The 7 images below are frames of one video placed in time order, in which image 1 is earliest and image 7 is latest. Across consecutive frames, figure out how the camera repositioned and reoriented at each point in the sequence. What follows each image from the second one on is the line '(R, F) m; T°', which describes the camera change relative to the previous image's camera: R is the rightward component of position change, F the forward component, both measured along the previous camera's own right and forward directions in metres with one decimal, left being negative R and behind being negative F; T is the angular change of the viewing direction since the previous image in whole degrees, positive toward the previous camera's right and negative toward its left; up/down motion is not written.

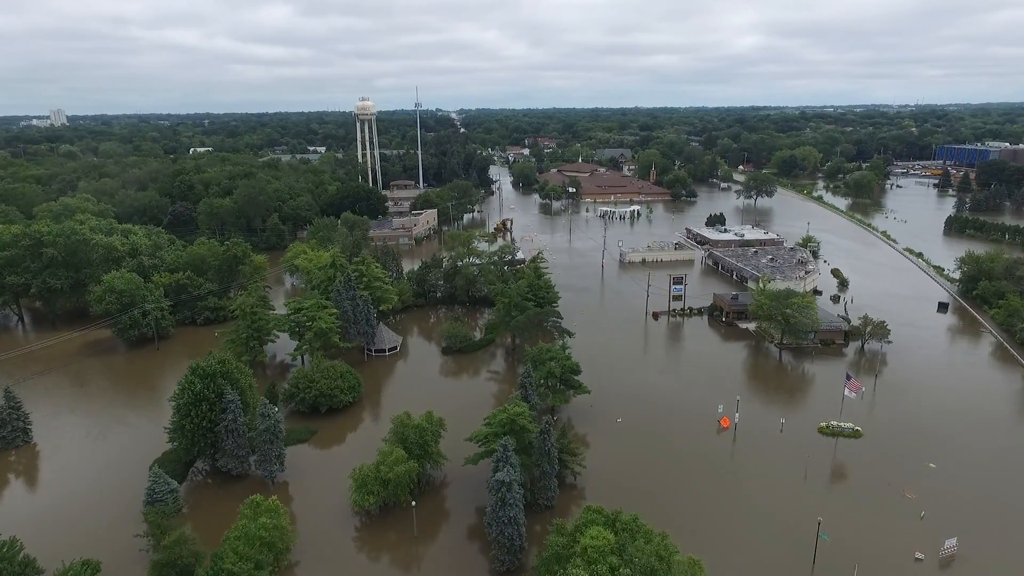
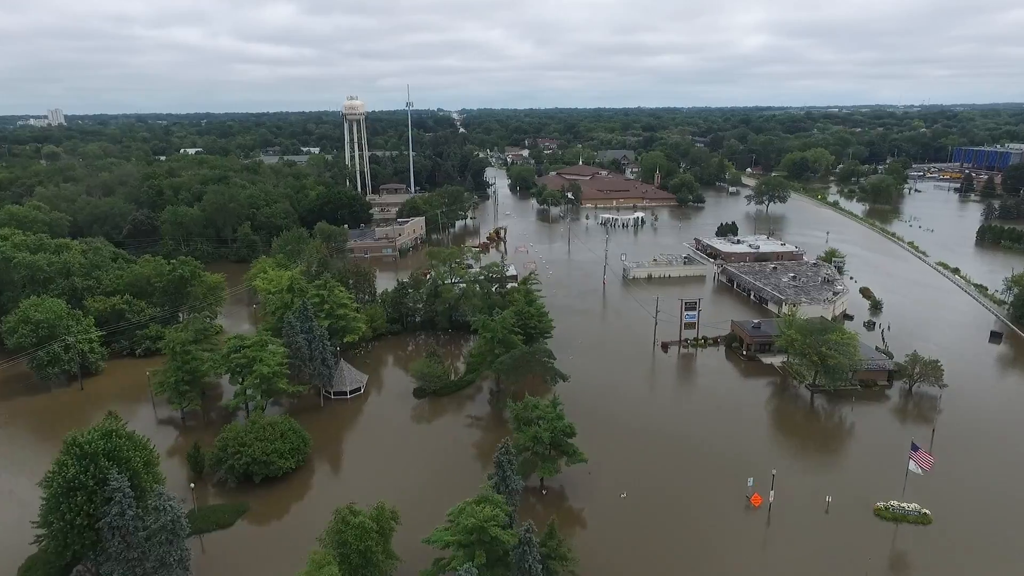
(+0.6, +4.1) m; 0°
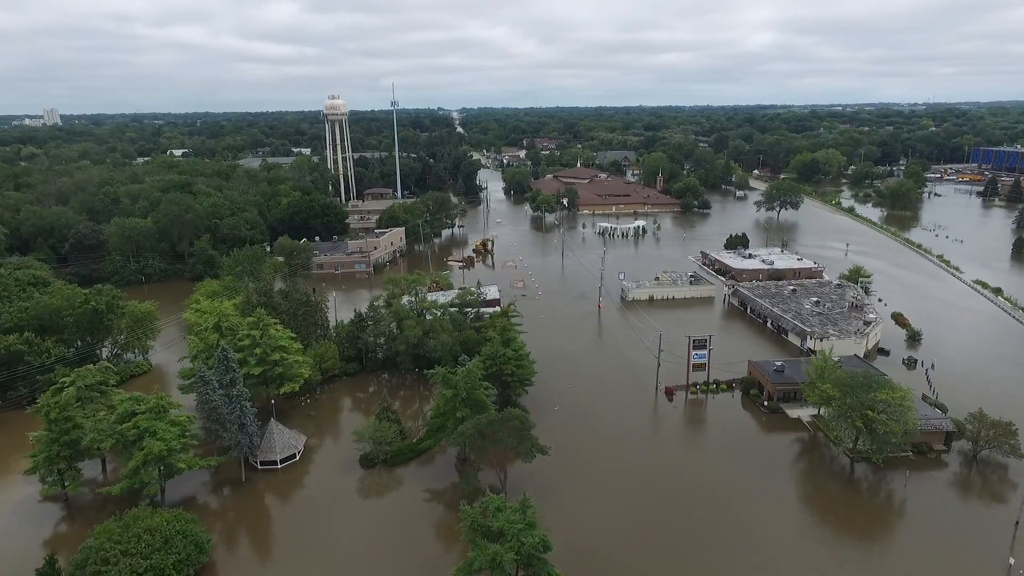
(+0.9, +4.4) m; 0°
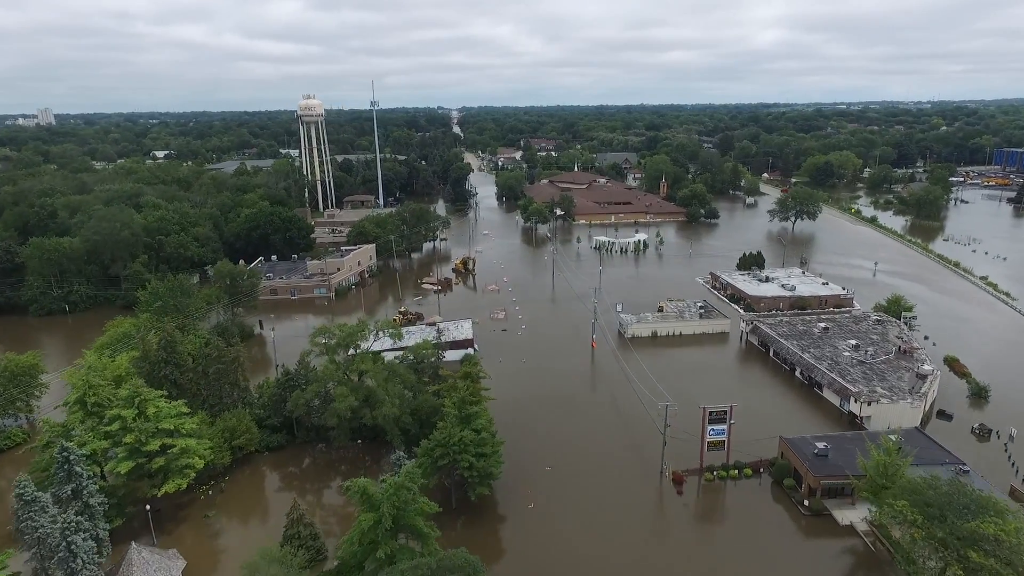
(+1.0, +5.2) m; 0°
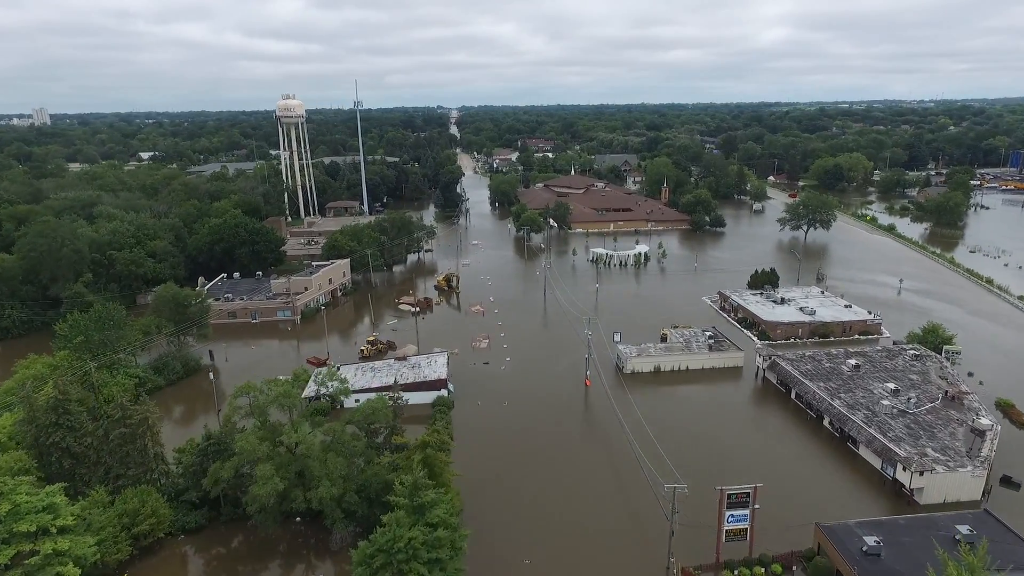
(+0.7, +3.6) m; 0°
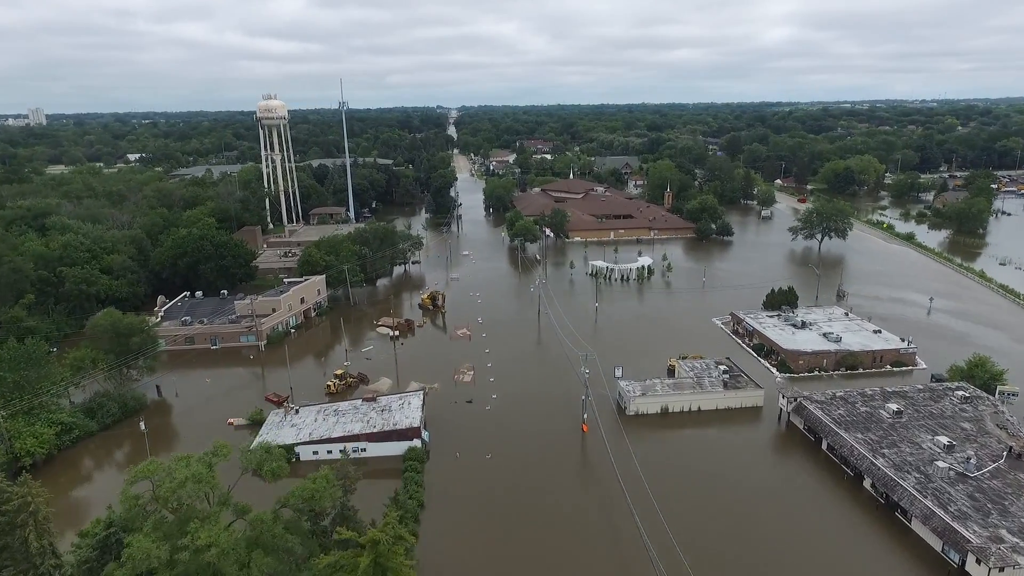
(+0.5, +3.2) m; 0°
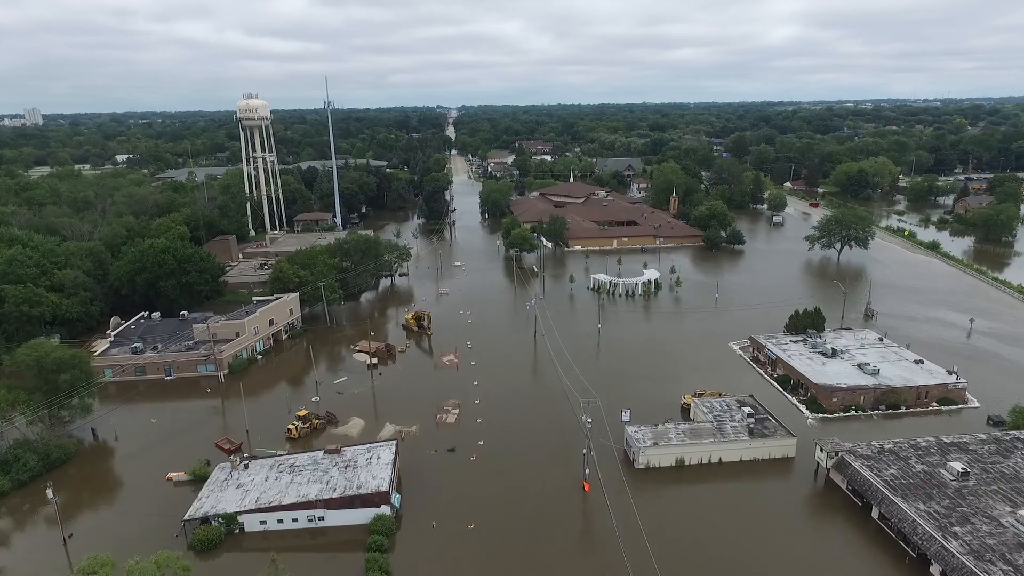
(+0.3, +3.3) m; 0°
